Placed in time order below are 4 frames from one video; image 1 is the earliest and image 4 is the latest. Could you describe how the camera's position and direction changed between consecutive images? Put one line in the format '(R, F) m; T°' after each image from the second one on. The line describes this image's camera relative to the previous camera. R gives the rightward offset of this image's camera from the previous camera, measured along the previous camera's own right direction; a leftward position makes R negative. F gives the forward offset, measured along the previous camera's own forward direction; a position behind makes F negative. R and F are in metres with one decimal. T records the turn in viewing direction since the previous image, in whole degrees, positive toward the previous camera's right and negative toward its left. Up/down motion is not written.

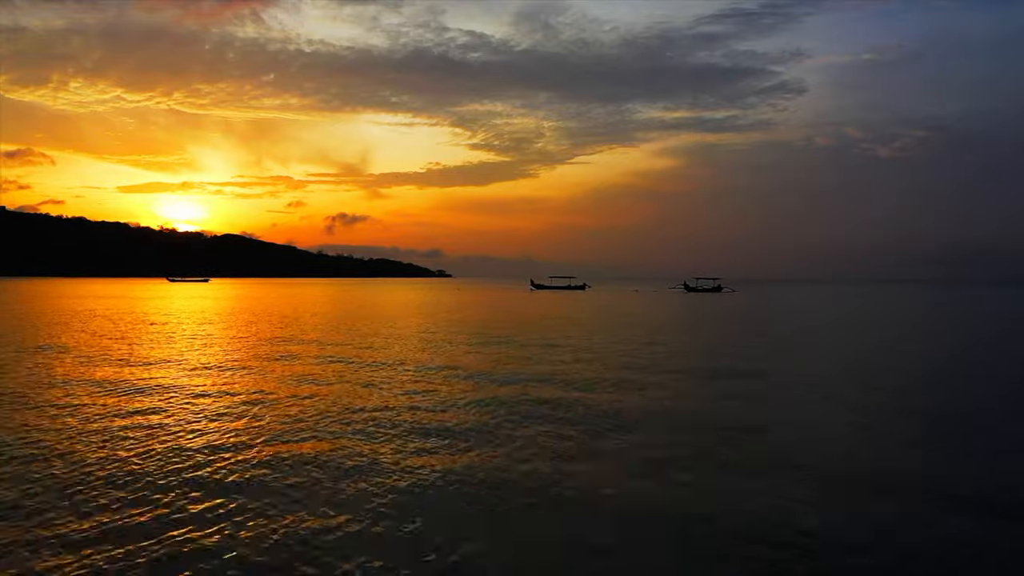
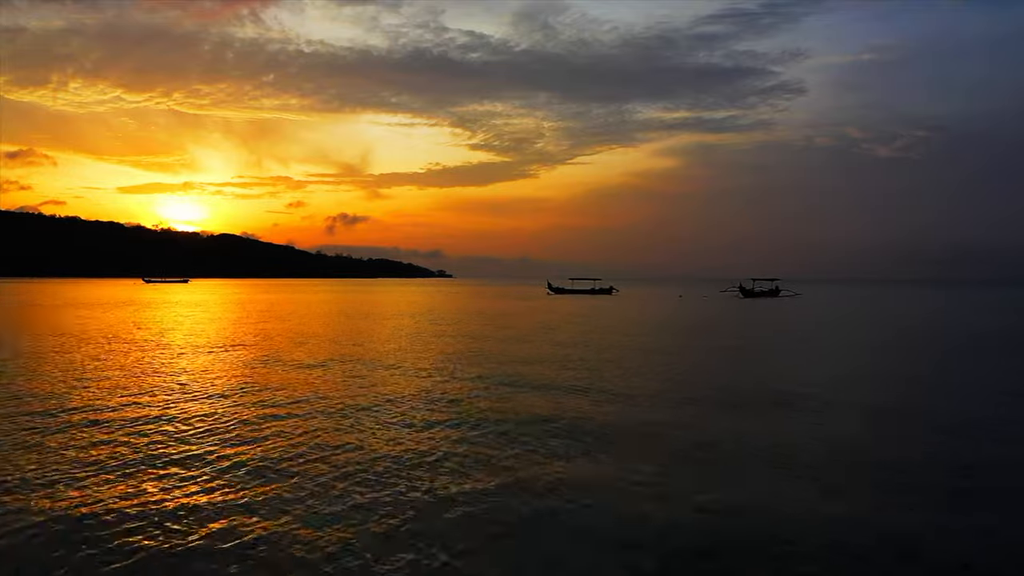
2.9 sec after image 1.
(-2.8, -2.5) m; 0°
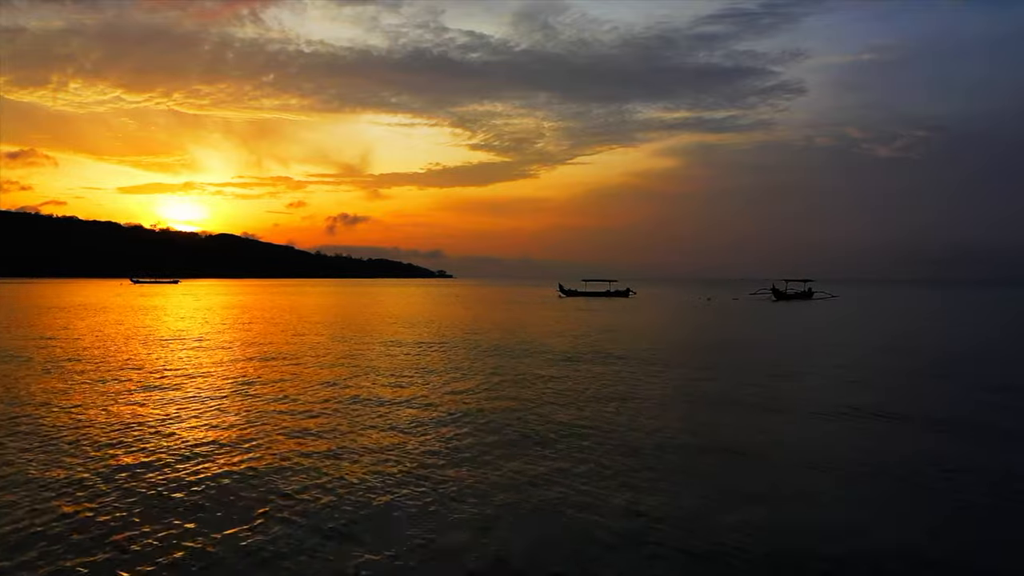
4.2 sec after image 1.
(-1.9, -2.0) m; 0°
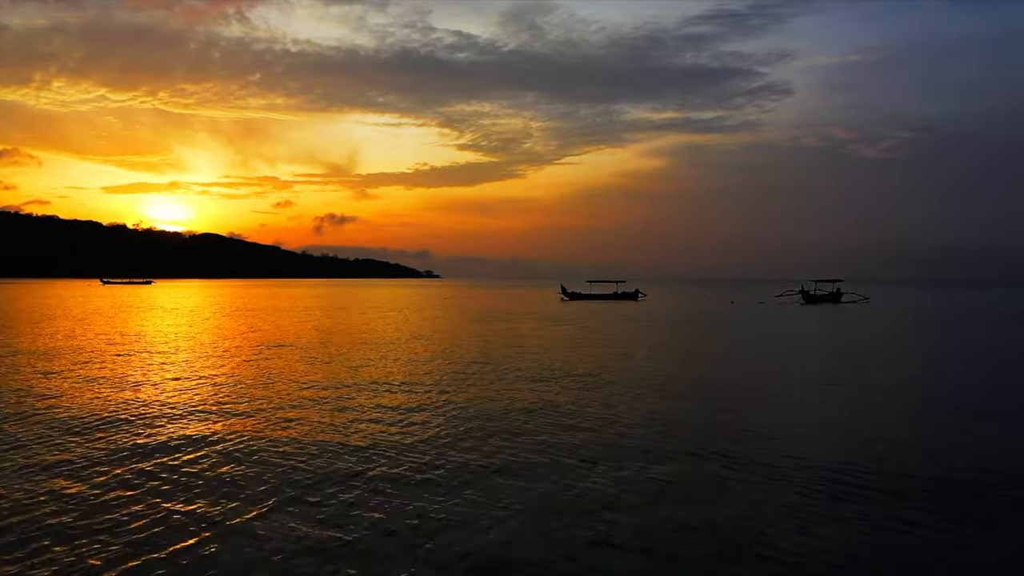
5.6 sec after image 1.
(-1.3, +3.4) m; +1°
